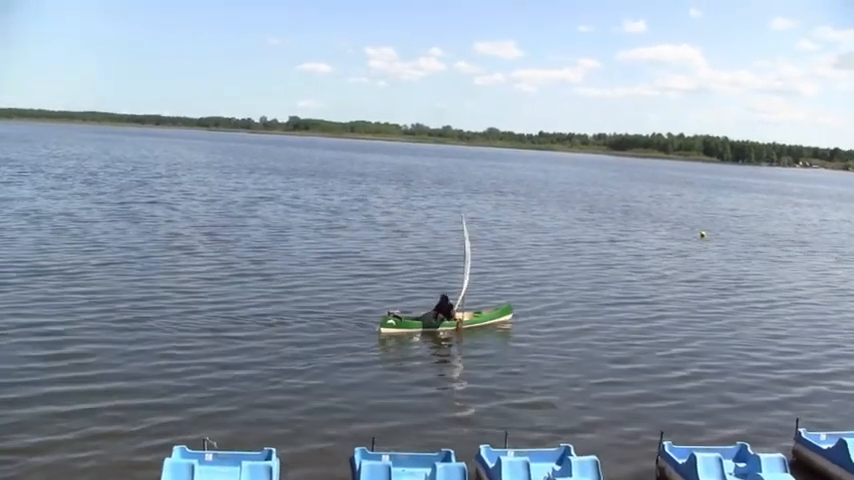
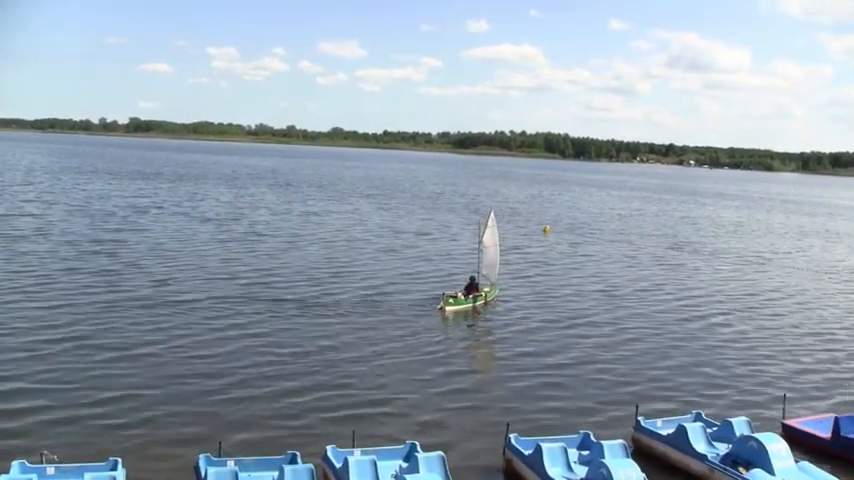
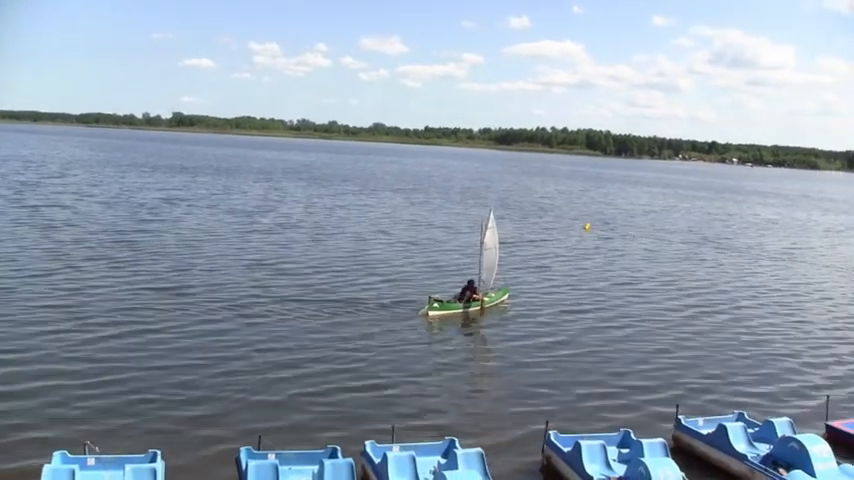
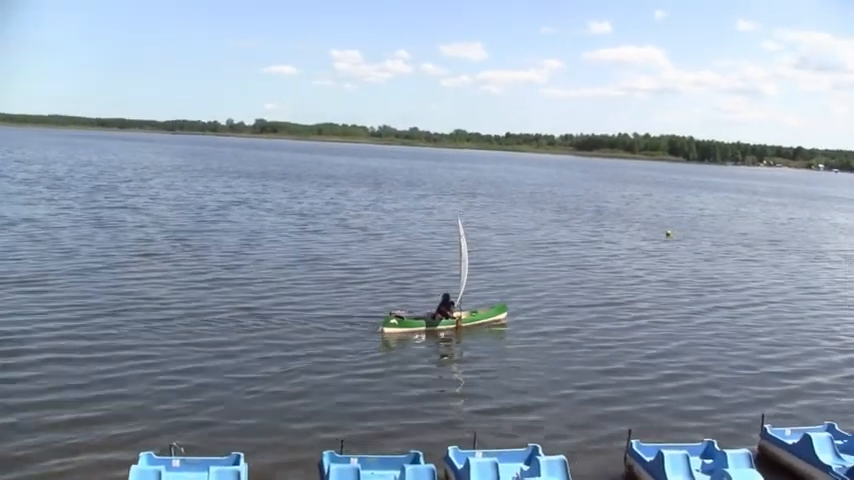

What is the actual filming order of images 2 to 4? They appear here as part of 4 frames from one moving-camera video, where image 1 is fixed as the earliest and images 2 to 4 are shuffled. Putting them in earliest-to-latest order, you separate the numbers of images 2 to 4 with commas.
4, 3, 2
